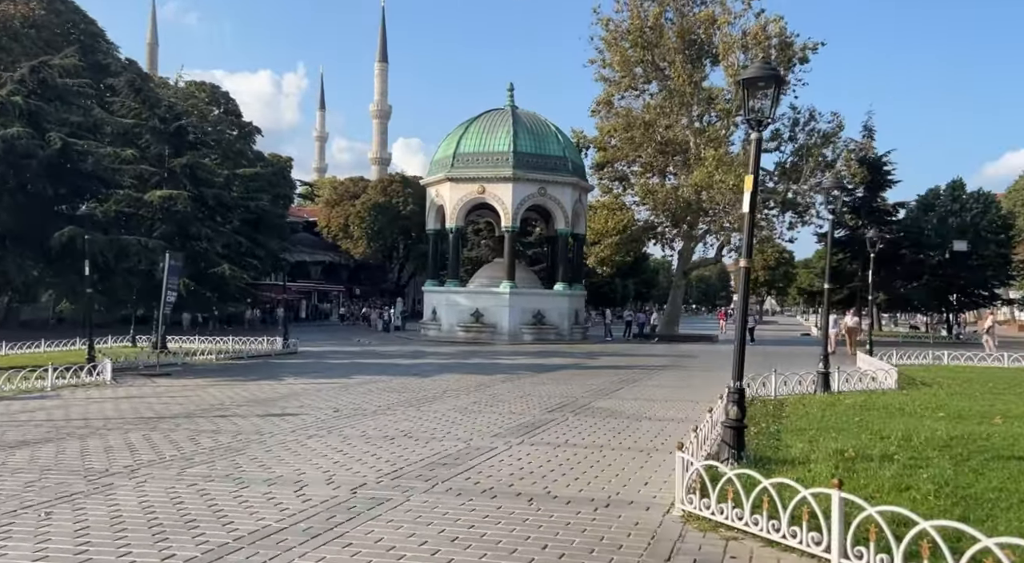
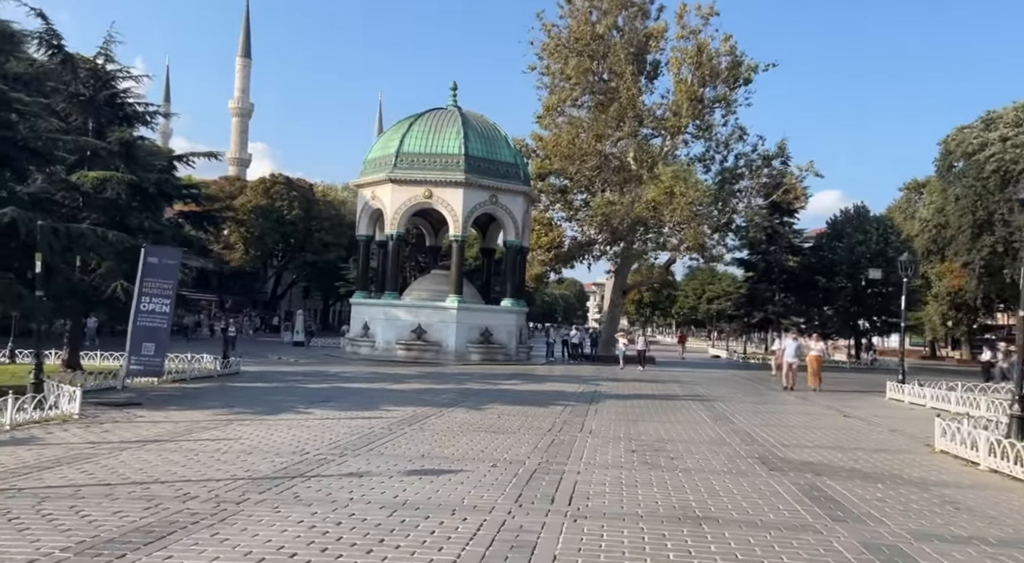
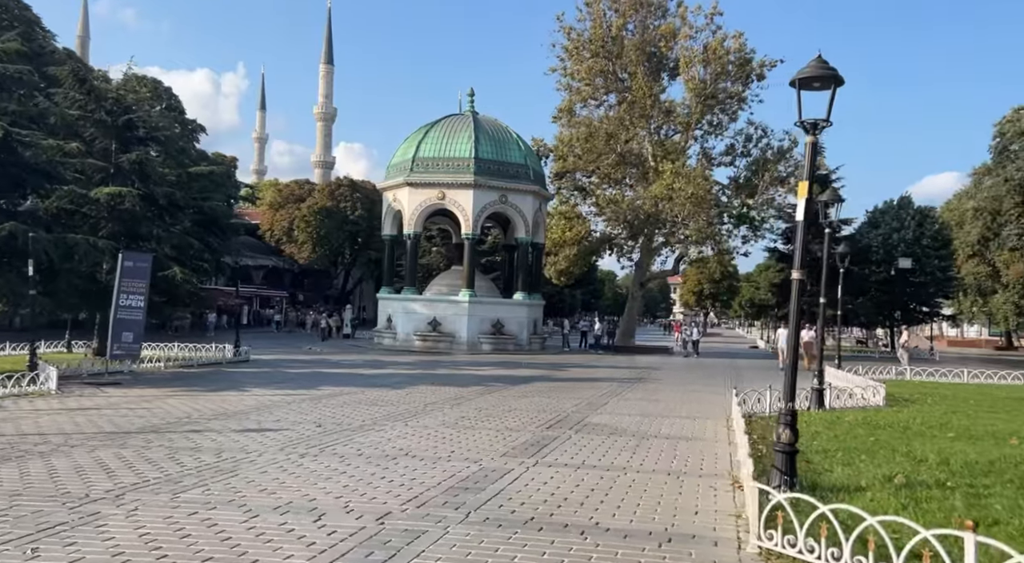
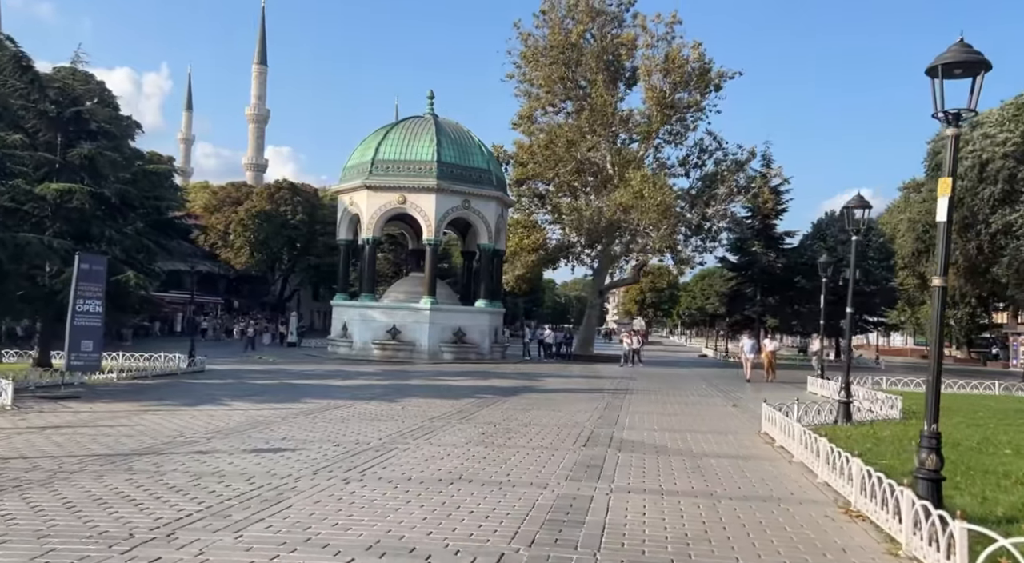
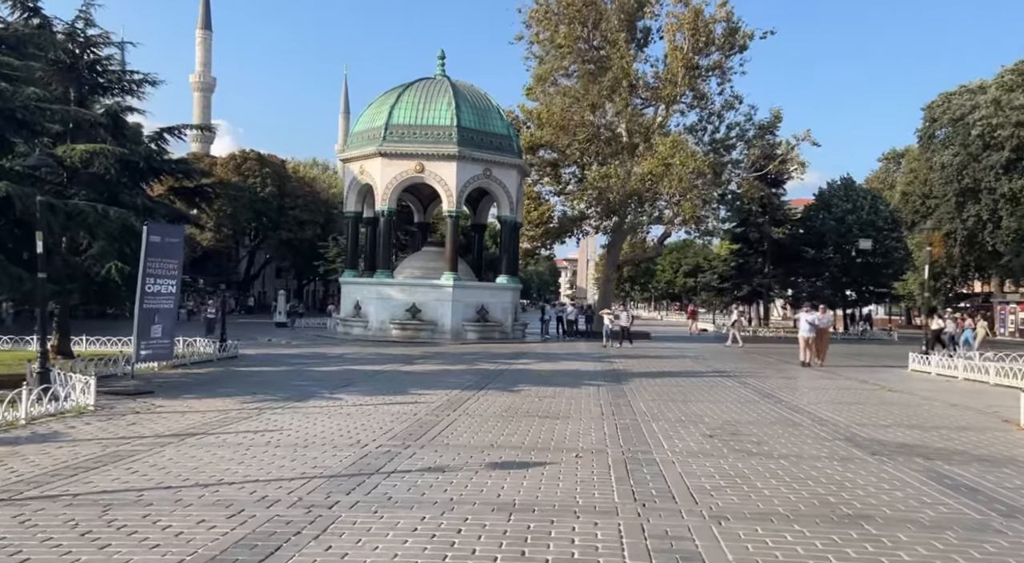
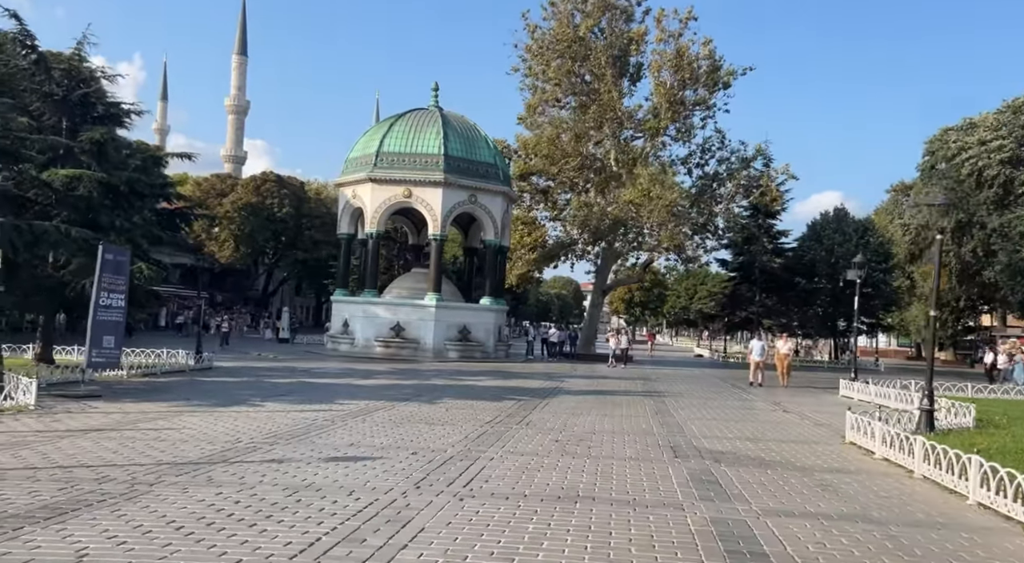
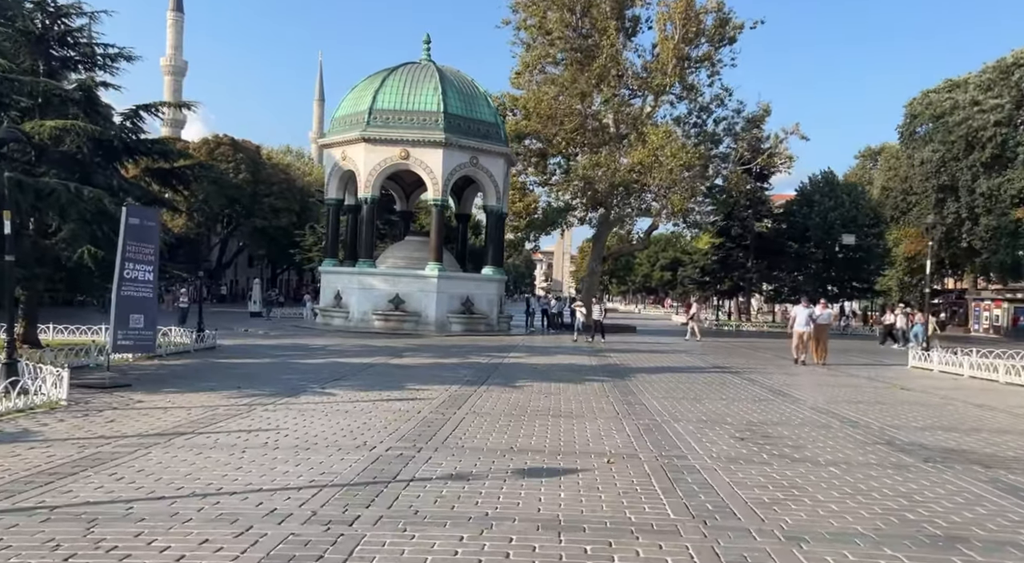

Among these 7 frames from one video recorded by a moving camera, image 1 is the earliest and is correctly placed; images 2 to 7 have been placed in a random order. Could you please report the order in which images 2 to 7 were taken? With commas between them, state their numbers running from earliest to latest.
3, 4, 6, 2, 5, 7
